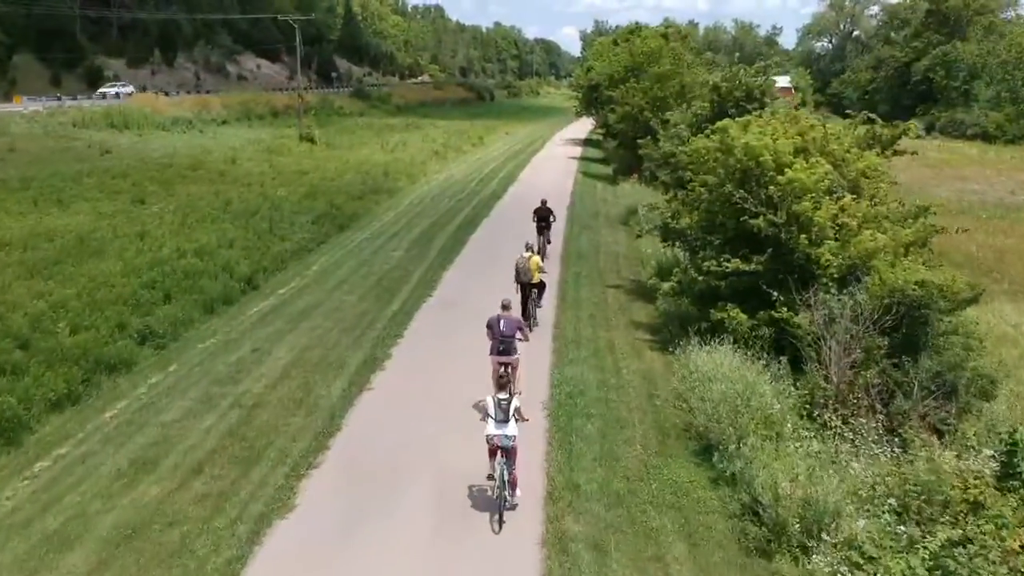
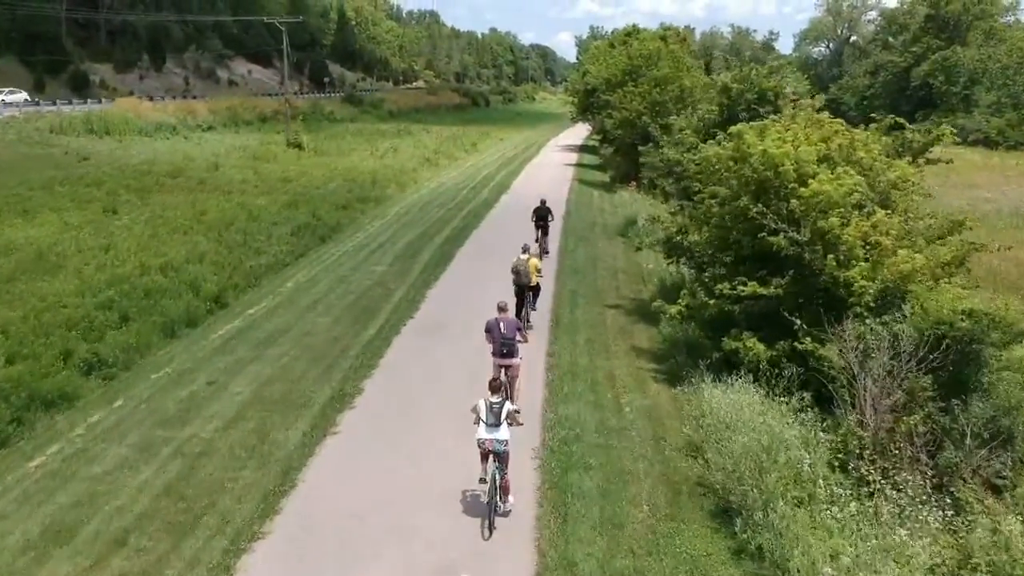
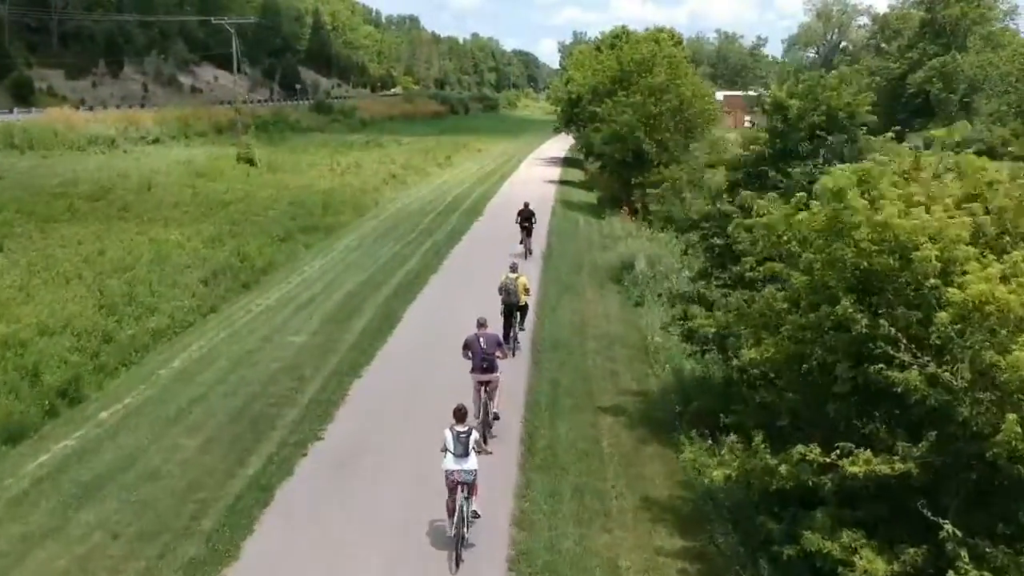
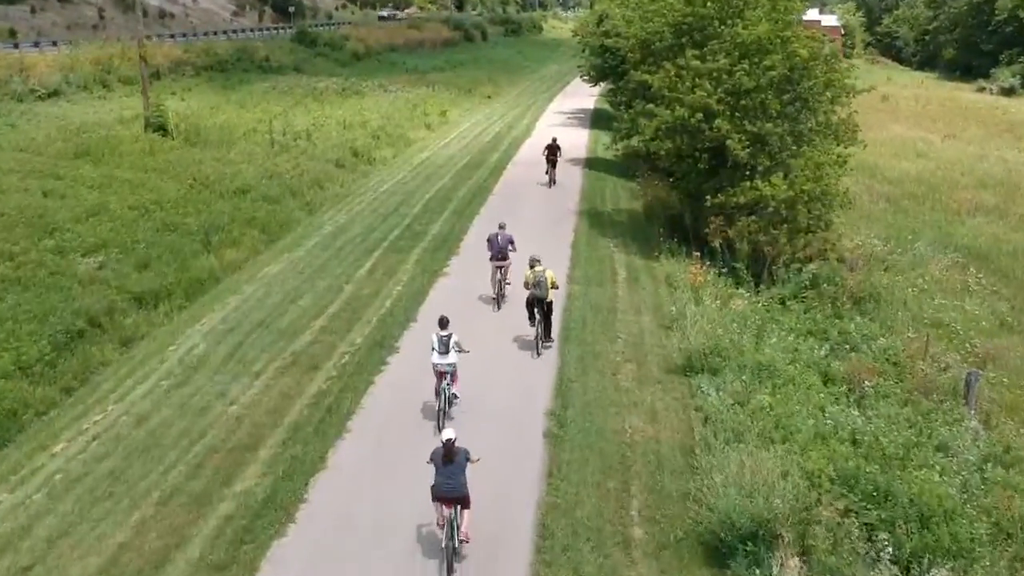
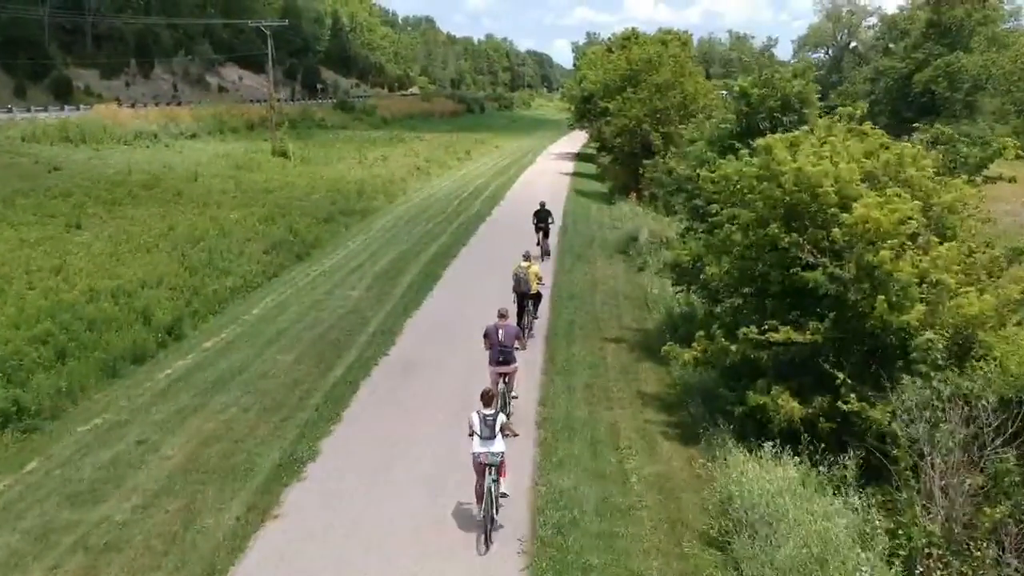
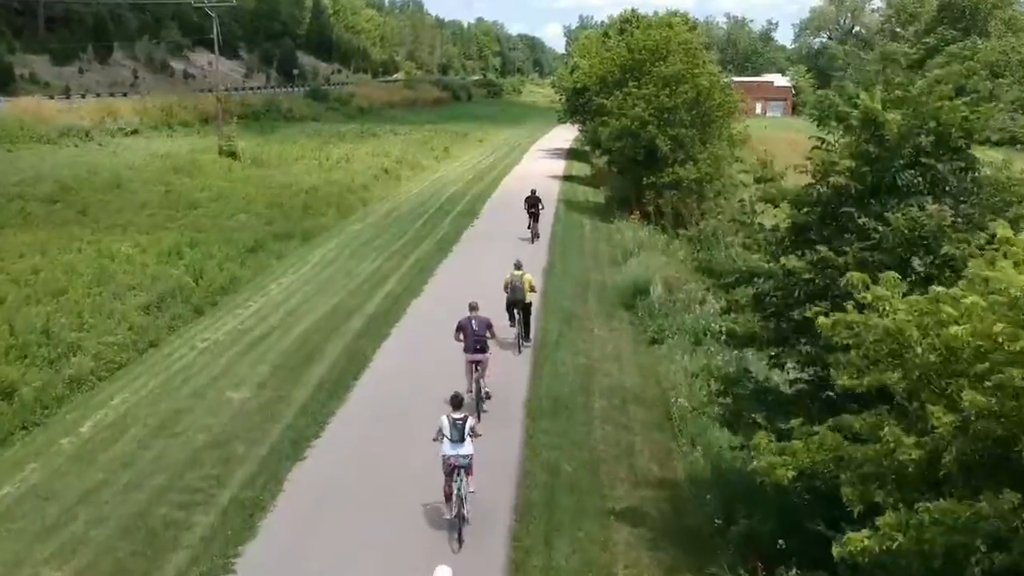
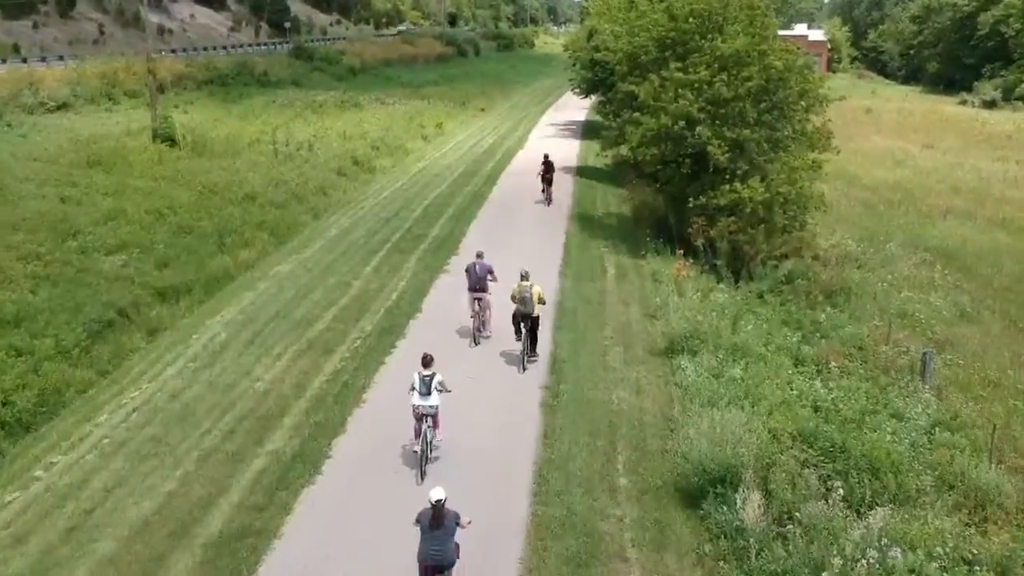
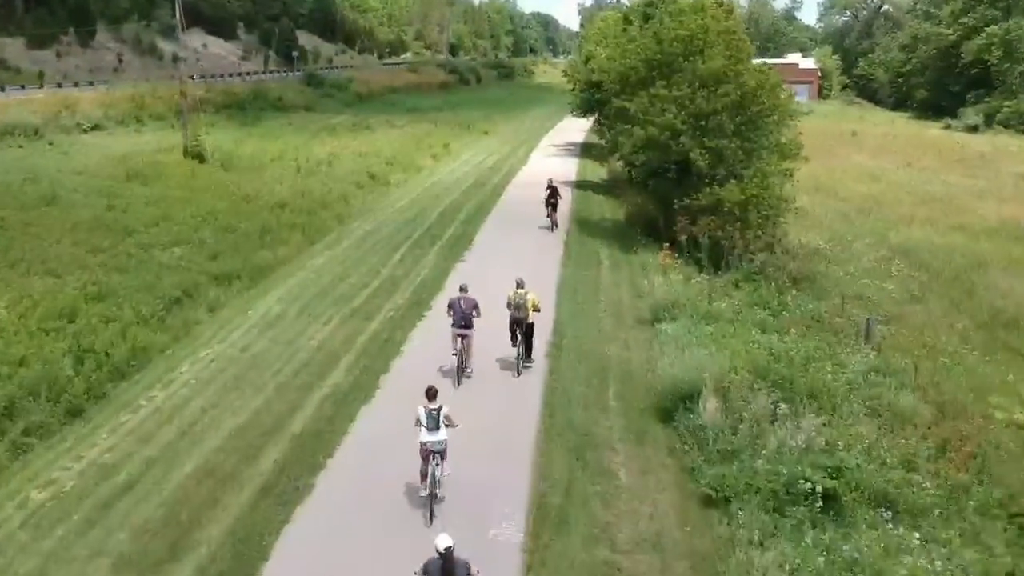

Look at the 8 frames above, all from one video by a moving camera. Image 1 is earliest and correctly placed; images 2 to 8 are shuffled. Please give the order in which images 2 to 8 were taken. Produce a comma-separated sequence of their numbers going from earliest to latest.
2, 5, 3, 6, 8, 7, 4
